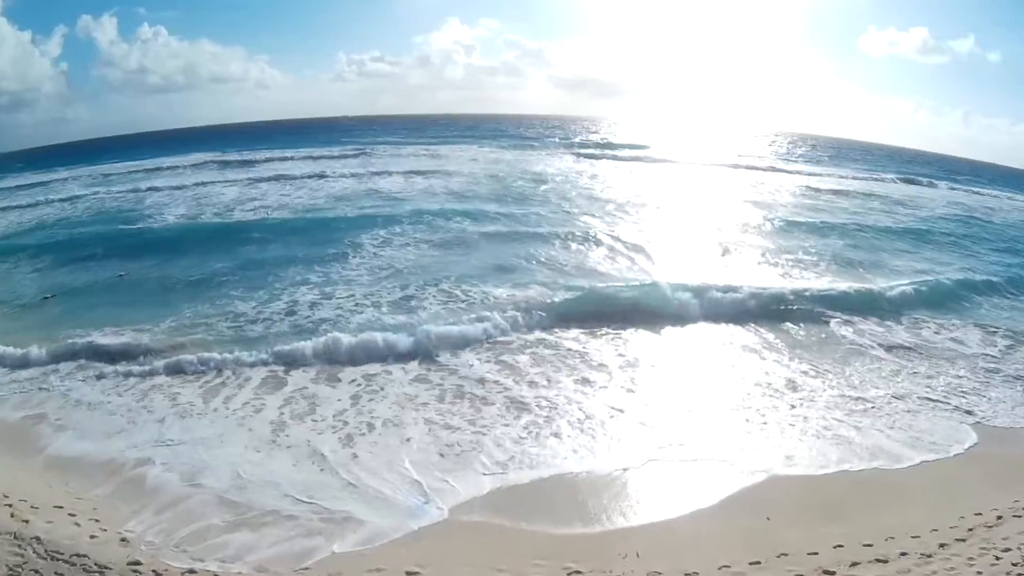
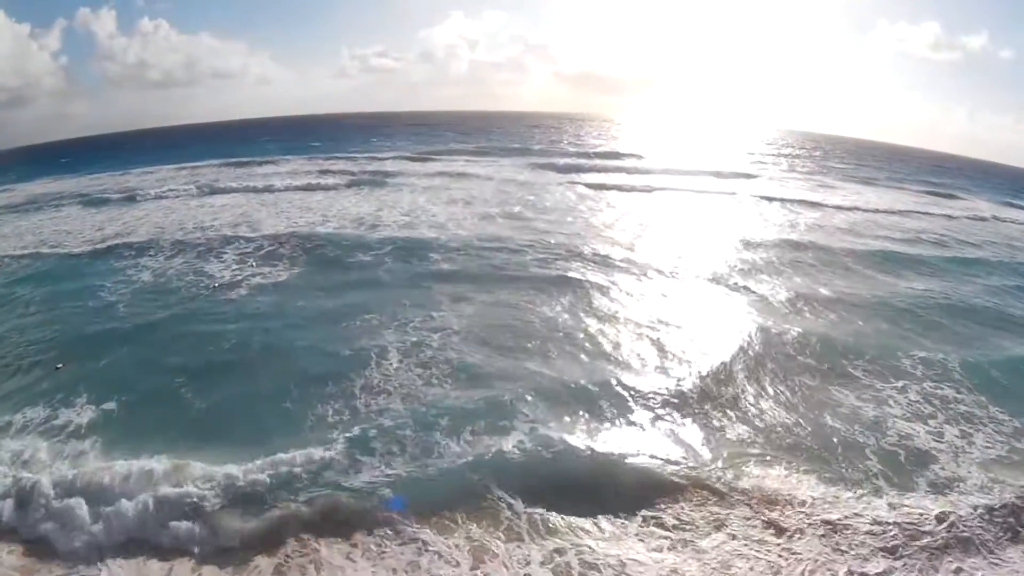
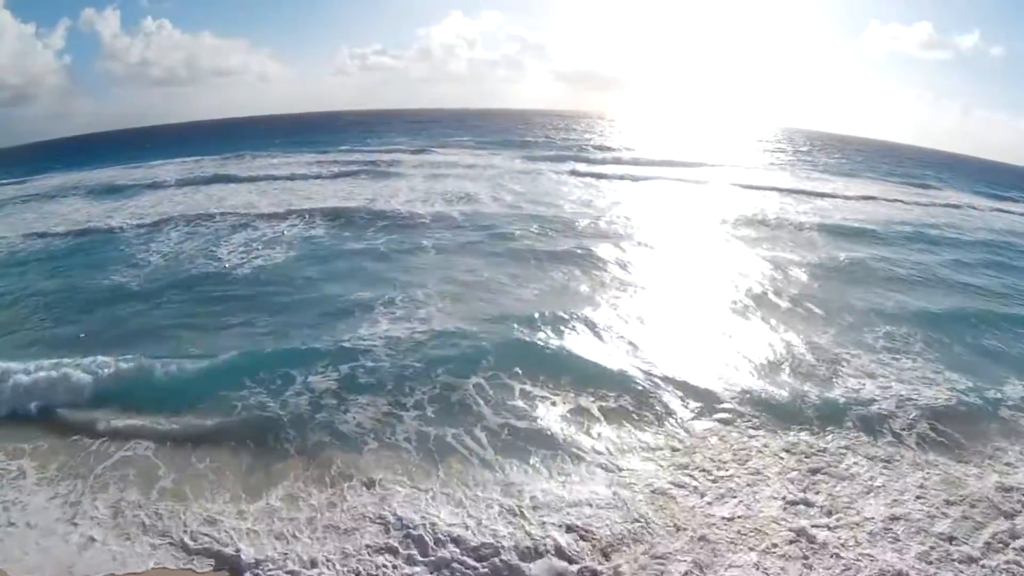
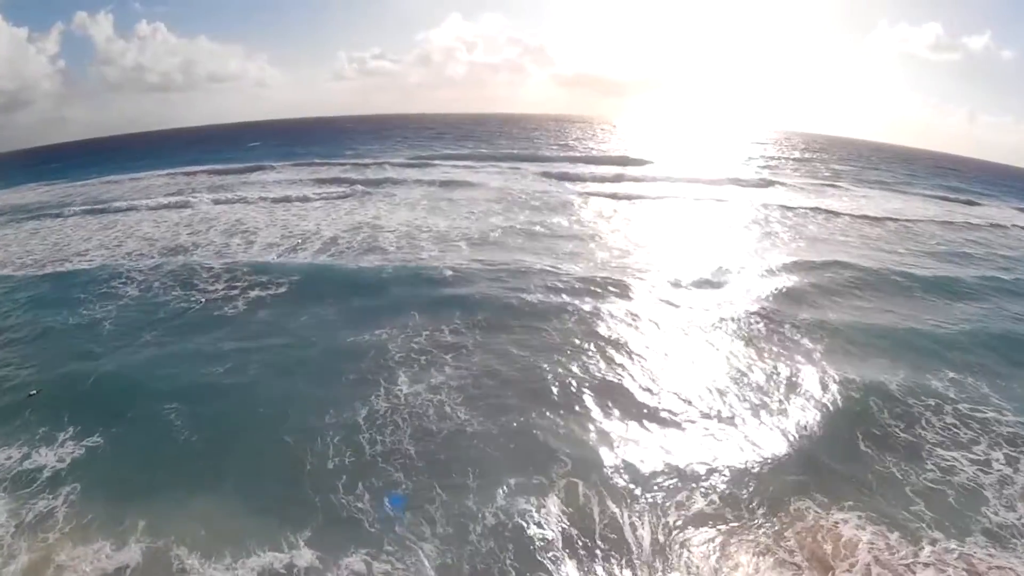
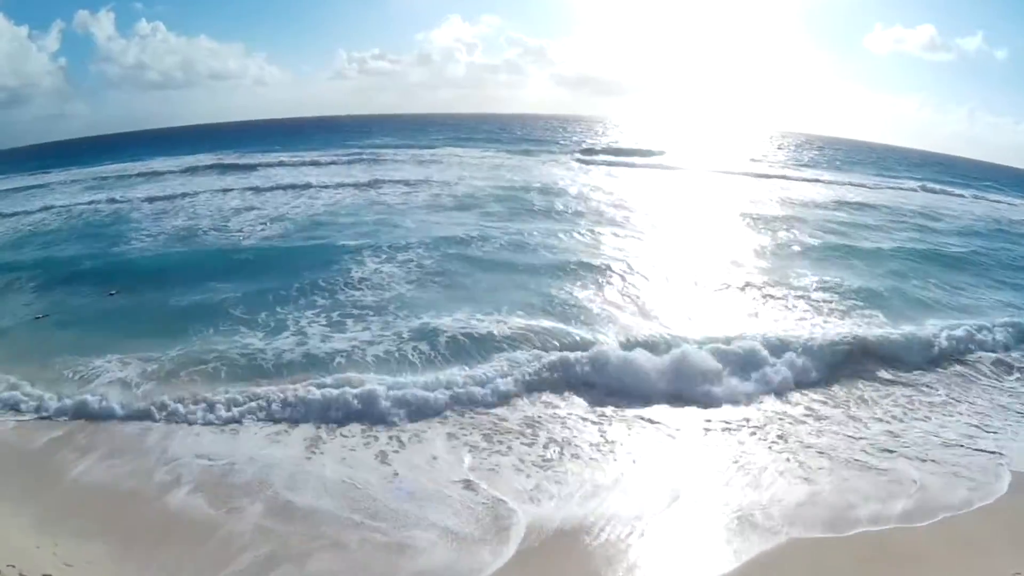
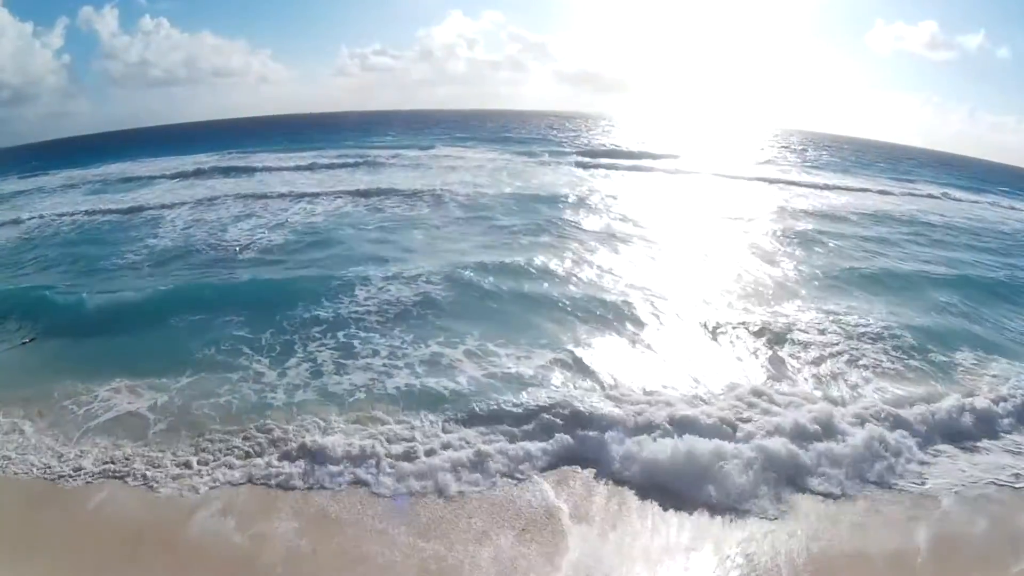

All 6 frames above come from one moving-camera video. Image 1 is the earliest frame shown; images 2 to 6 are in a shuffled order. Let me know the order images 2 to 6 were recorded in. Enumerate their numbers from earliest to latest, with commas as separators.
5, 6, 3, 2, 4
